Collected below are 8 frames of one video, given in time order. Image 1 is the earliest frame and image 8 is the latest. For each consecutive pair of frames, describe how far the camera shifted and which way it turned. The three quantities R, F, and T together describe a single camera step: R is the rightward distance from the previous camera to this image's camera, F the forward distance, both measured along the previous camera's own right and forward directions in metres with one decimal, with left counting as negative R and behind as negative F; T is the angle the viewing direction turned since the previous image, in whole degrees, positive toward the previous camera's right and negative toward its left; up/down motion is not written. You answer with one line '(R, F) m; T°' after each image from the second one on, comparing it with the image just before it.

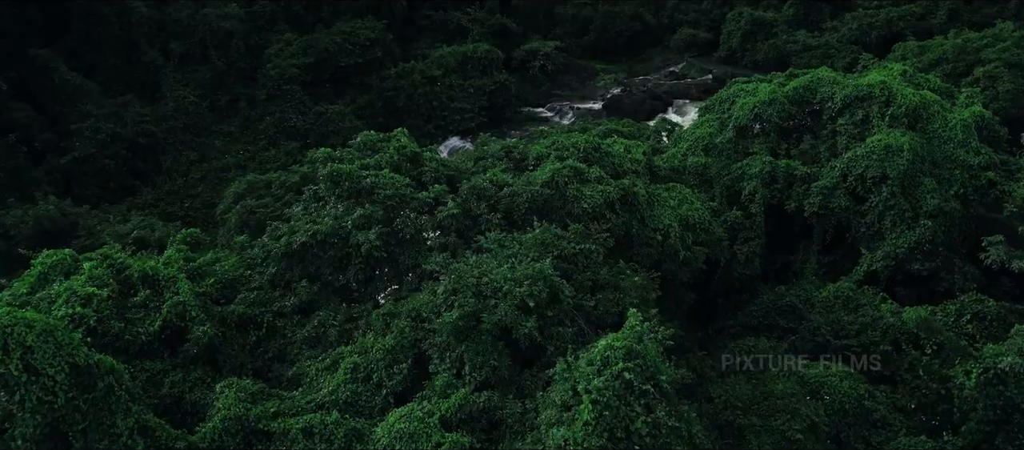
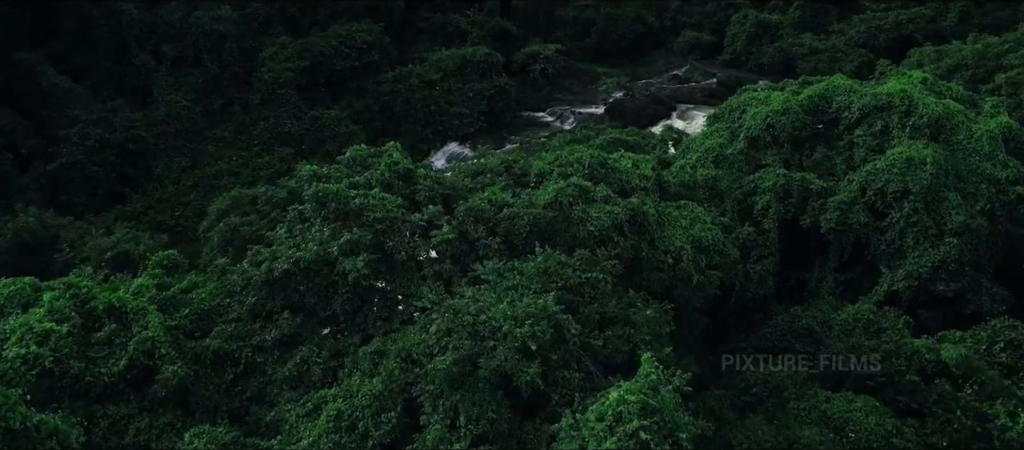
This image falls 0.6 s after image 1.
(0.0, +0.8) m; 0°
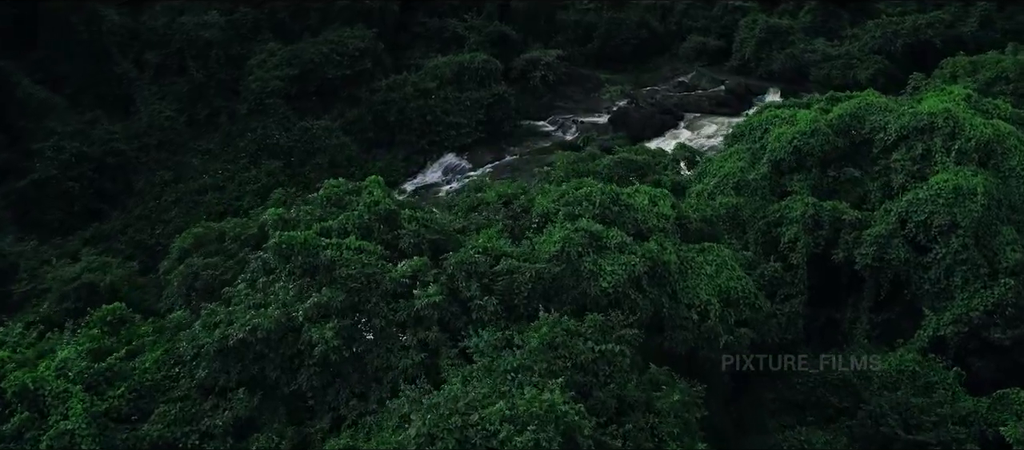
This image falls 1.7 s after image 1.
(0.0, +1.4) m; 0°
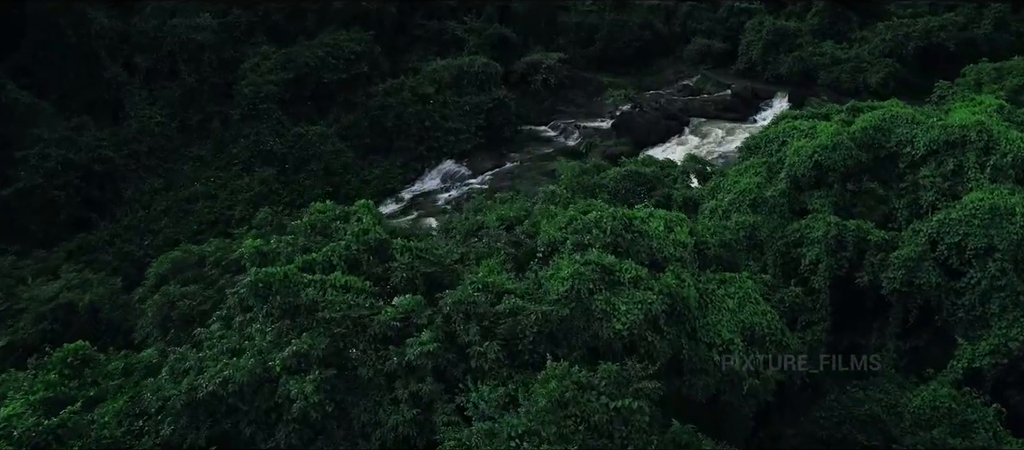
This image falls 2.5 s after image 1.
(0.0, +0.8) m; 0°
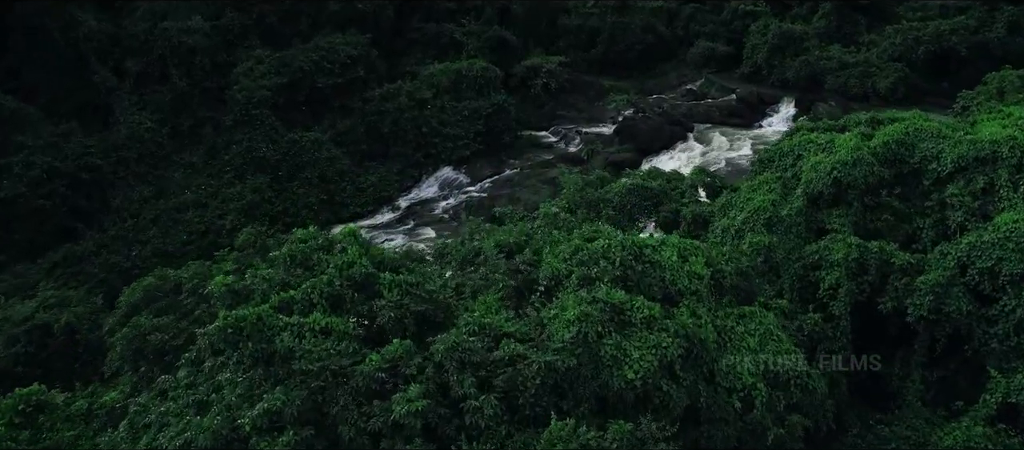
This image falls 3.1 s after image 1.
(0.0, +0.8) m; 0°
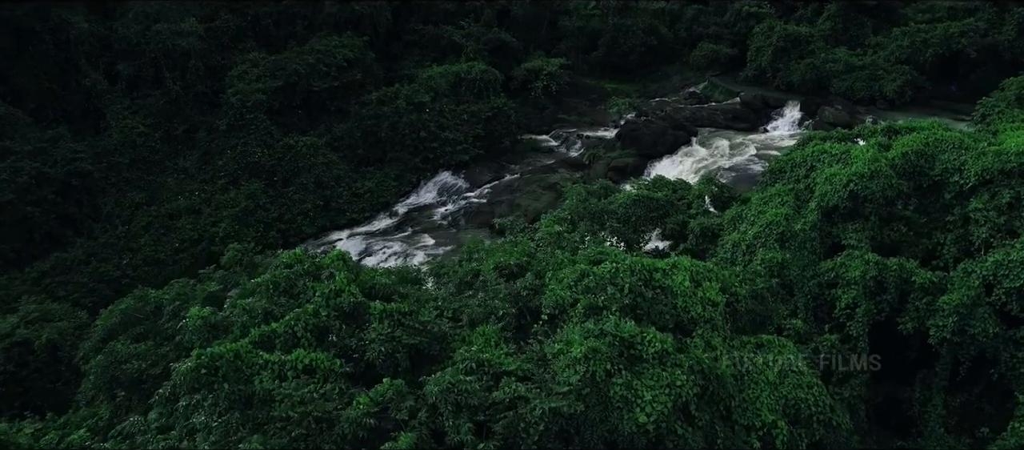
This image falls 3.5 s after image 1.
(0.0, +0.6) m; 0°
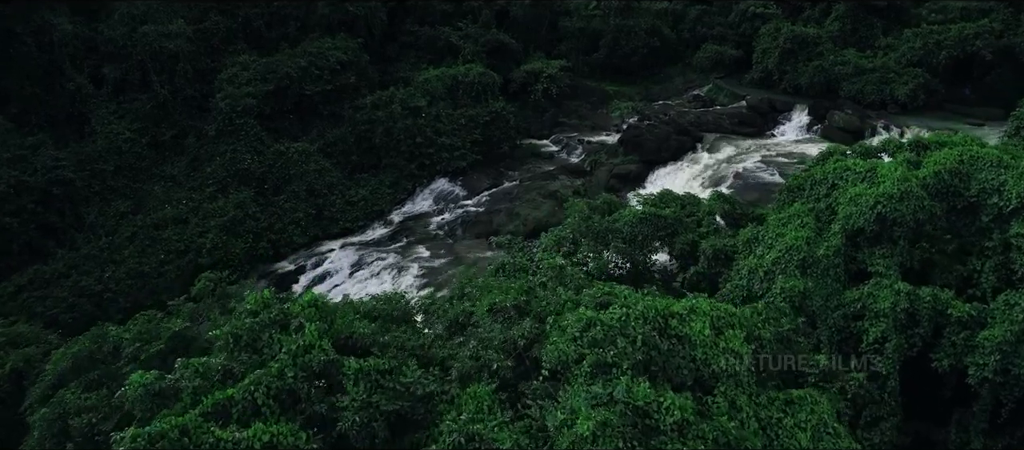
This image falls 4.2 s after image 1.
(0.0, +0.9) m; 0°
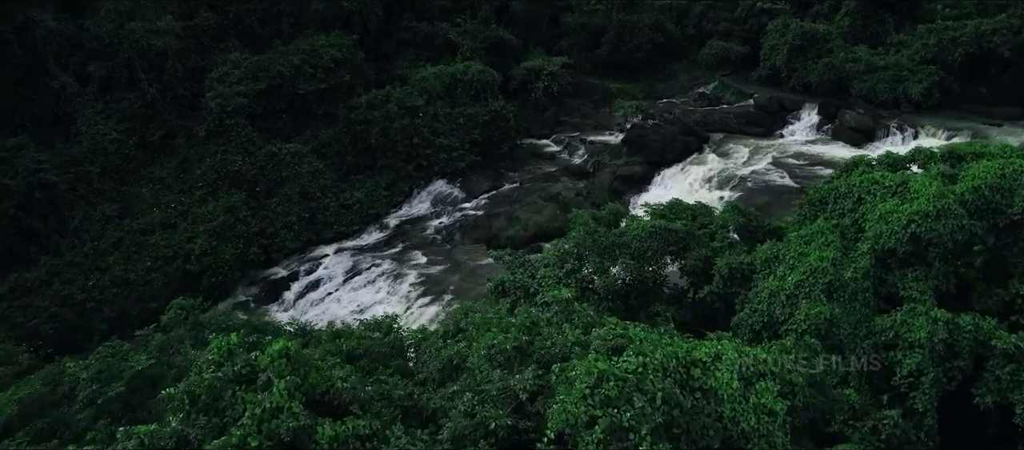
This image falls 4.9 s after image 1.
(0.0, +0.9) m; 0°
